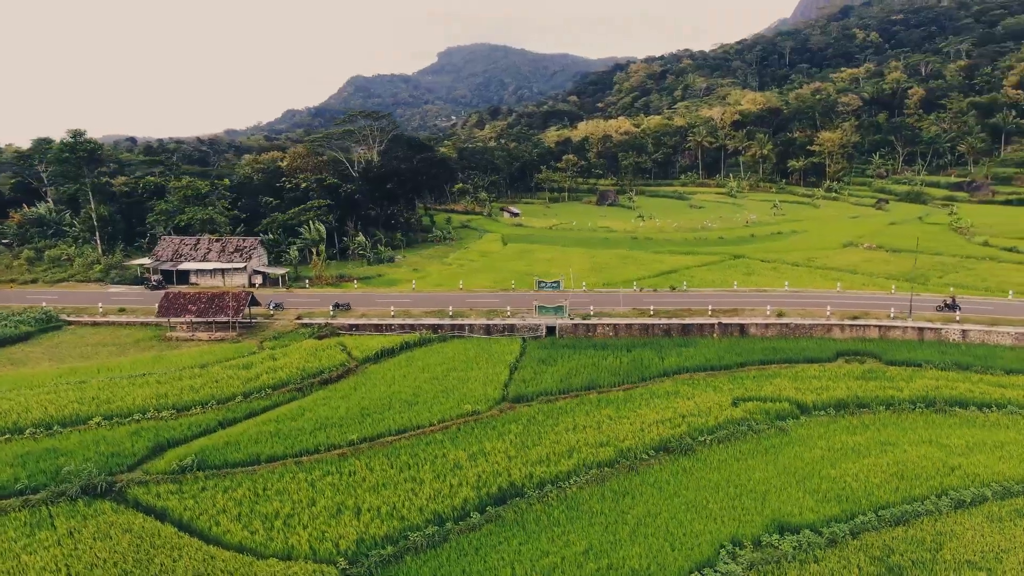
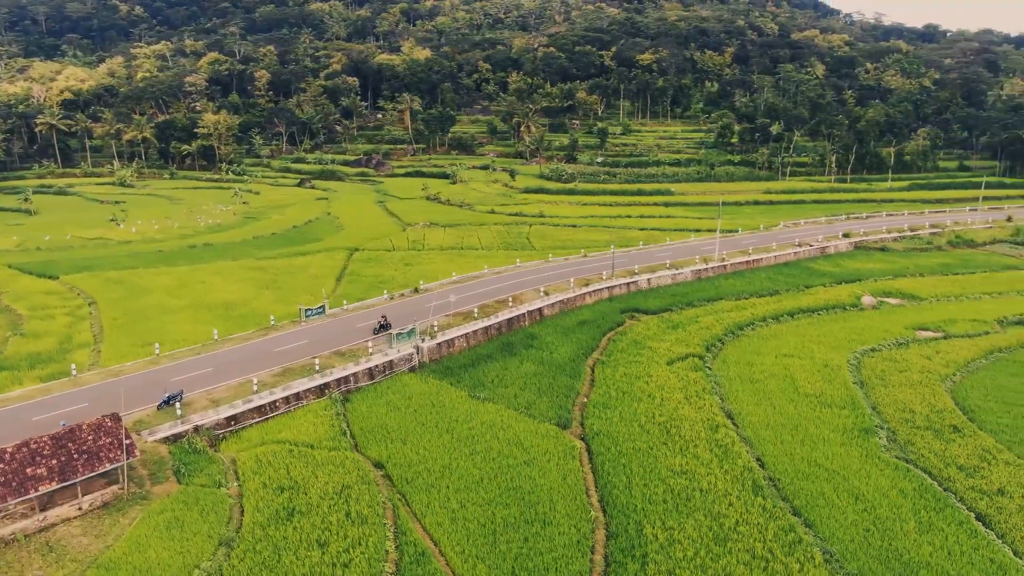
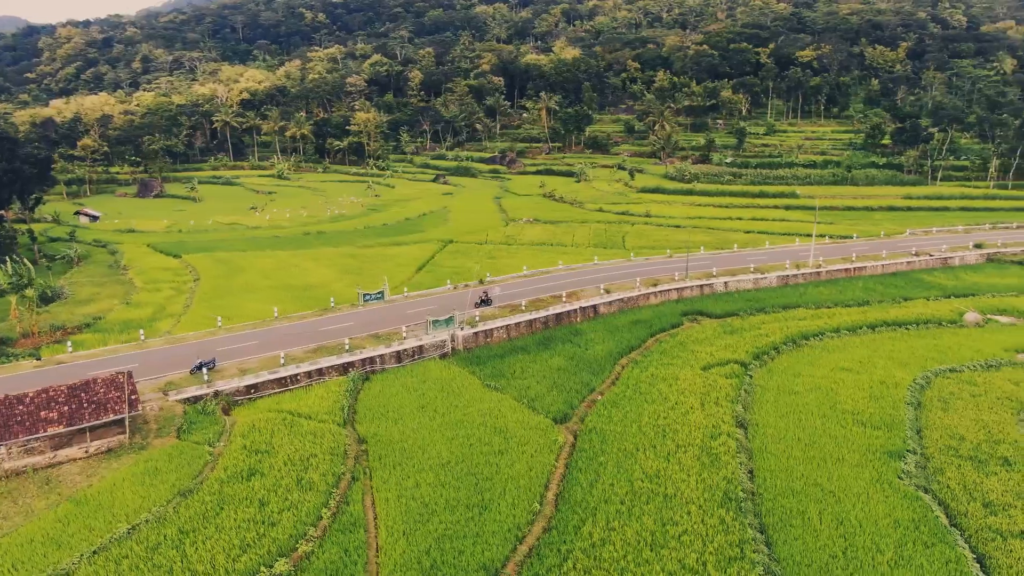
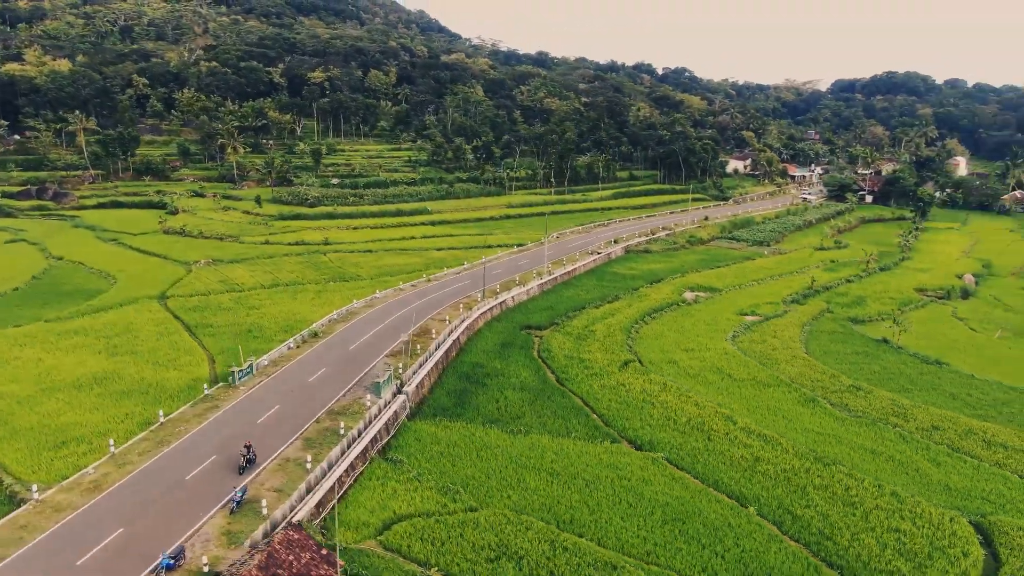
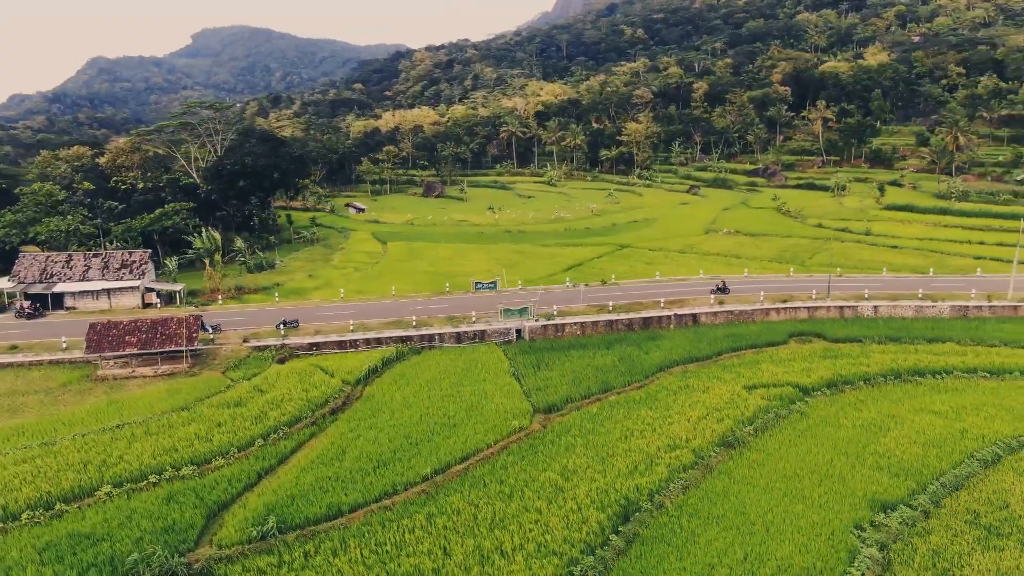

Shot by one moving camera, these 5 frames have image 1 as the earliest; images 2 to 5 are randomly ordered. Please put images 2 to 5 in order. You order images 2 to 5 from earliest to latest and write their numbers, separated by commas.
5, 3, 2, 4
